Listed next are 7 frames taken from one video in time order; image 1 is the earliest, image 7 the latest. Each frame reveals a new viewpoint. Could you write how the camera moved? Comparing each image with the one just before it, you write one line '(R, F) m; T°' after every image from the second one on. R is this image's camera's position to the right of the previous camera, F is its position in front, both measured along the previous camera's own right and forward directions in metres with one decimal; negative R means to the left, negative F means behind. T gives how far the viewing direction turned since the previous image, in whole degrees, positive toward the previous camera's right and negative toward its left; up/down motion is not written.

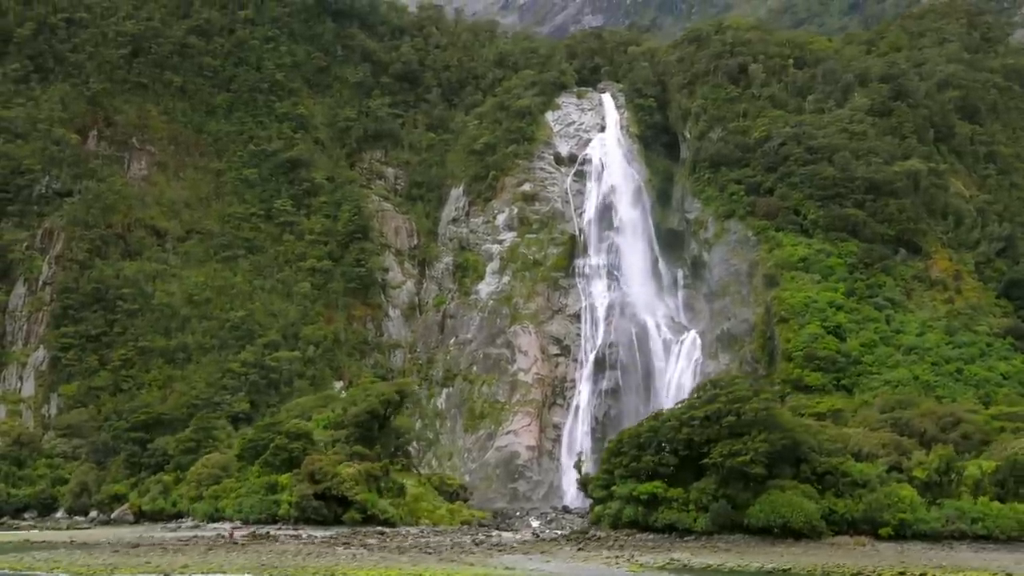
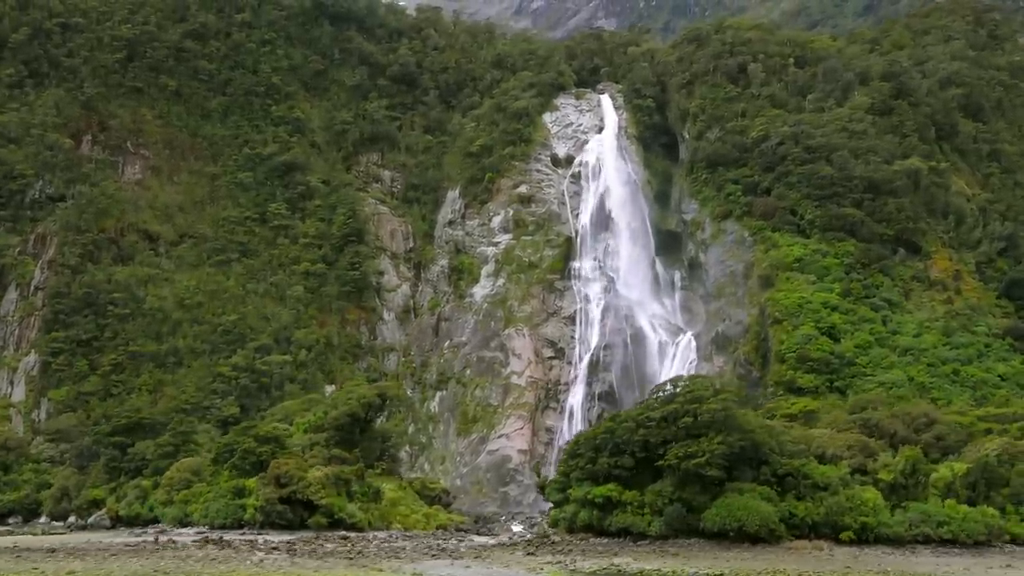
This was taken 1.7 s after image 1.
(+1.1, +0.5) m; -1°
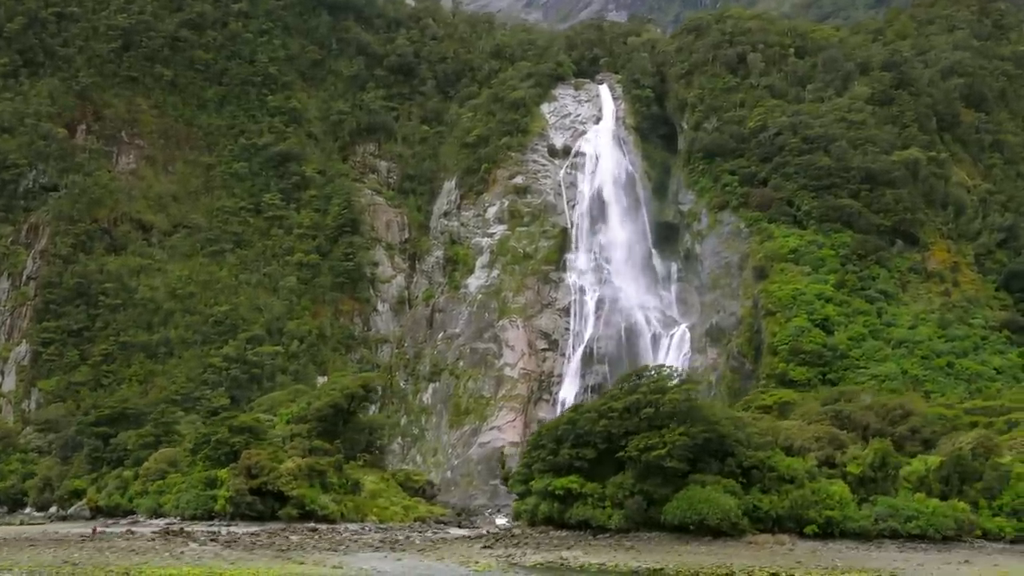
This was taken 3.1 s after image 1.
(+0.8, +0.4) m; -1°
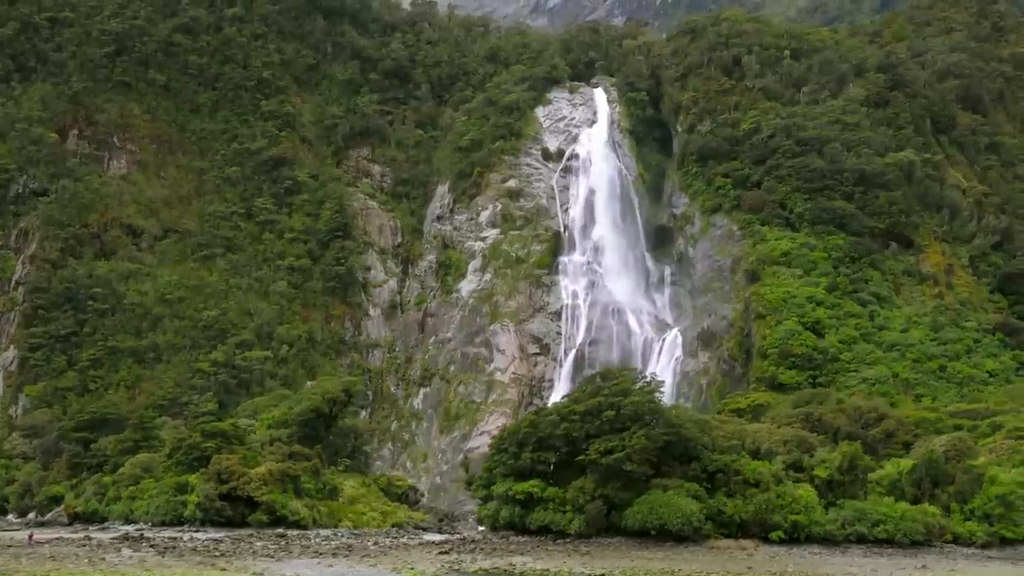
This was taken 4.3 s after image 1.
(+0.8, +0.3) m; 0°
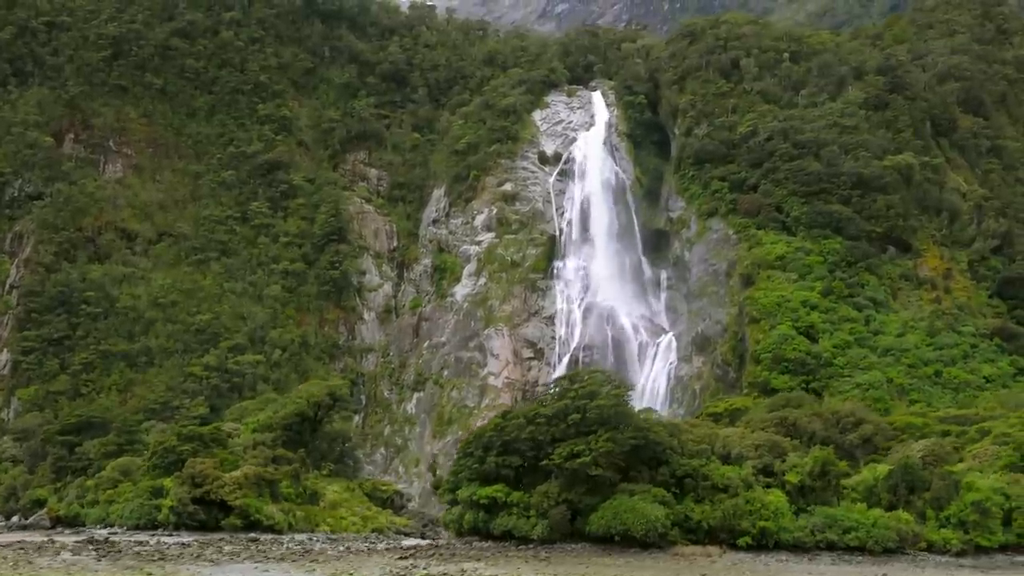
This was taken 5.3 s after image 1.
(+0.7, +0.3) m; -1°
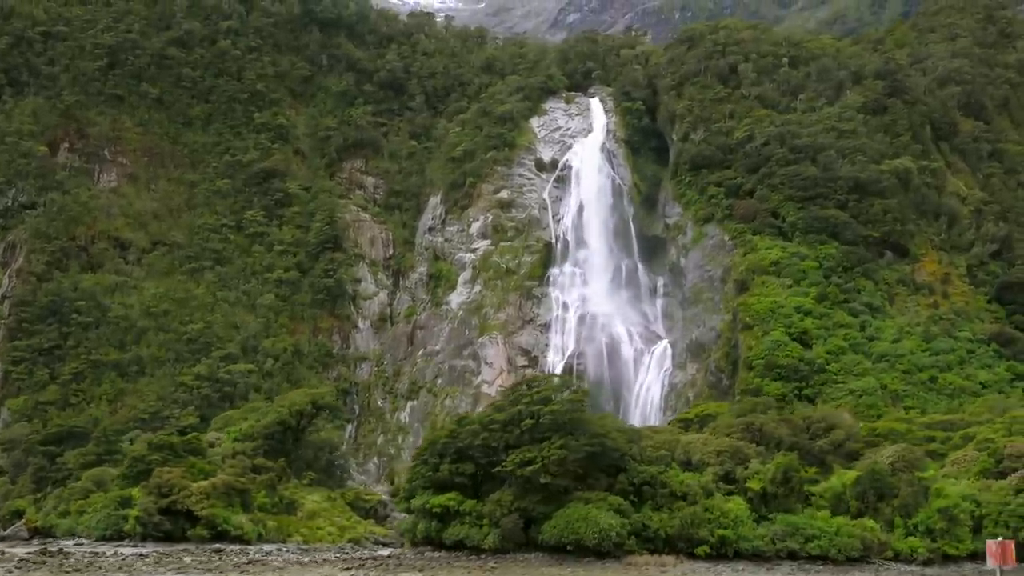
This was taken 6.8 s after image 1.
(+0.9, +0.4) m; -1°
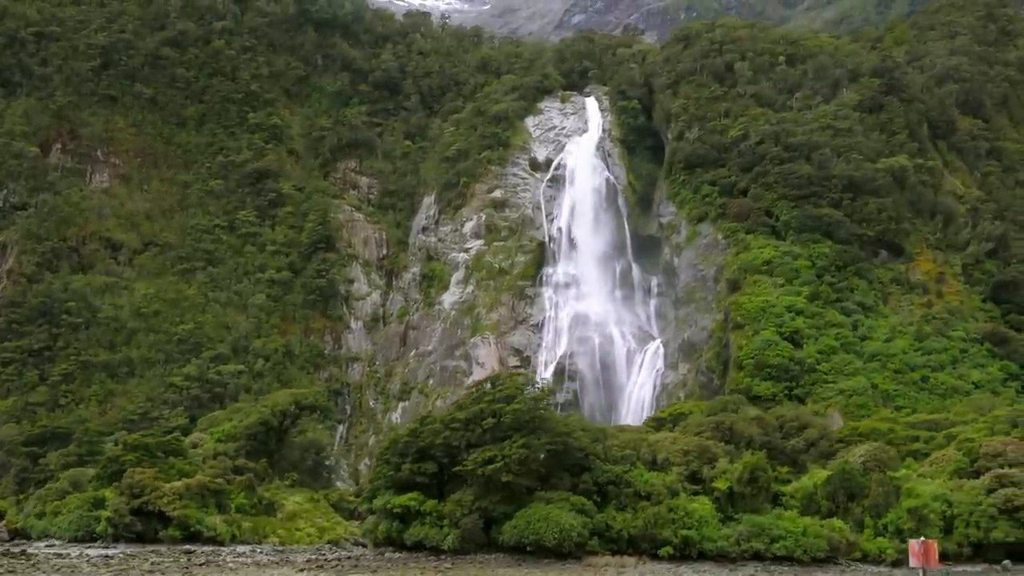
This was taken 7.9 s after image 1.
(+0.7, +0.3) m; 0°
